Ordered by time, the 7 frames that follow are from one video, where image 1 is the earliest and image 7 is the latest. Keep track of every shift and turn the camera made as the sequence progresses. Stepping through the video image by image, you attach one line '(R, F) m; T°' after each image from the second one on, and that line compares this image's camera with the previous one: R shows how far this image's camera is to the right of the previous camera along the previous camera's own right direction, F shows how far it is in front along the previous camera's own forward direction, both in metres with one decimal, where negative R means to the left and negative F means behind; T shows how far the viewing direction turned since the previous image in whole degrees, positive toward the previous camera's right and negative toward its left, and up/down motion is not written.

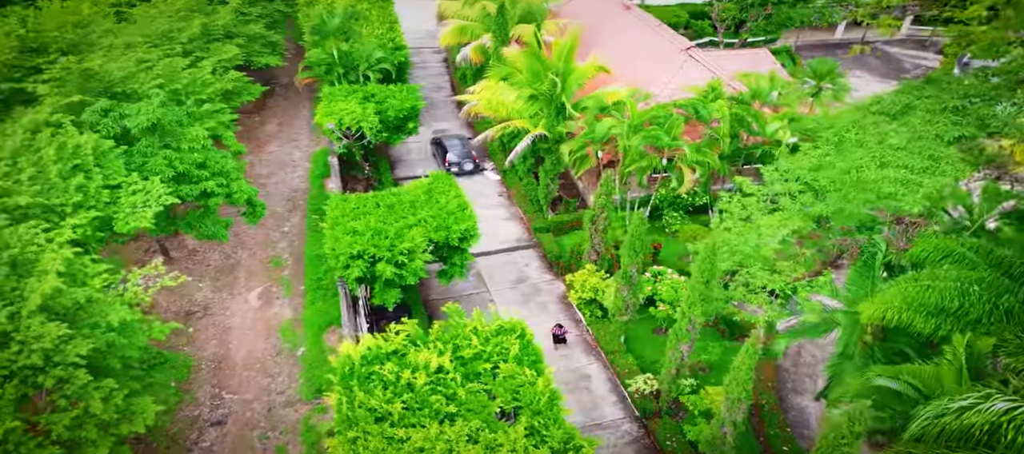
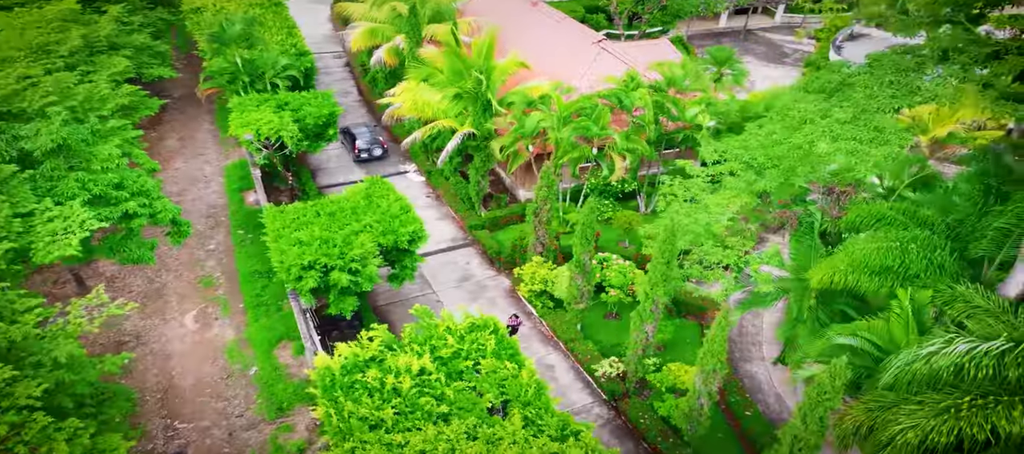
(-1.2, 0.0) m; +8°
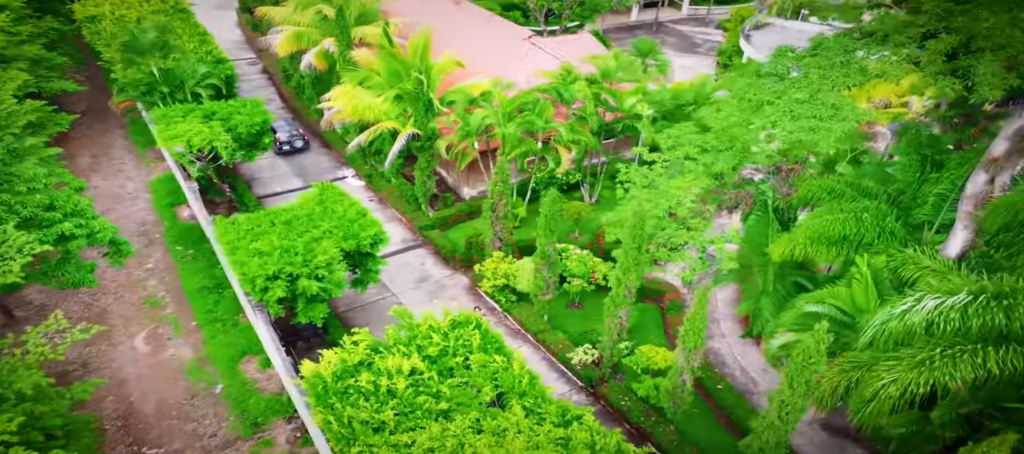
(-1.1, -0.1) m; +7°
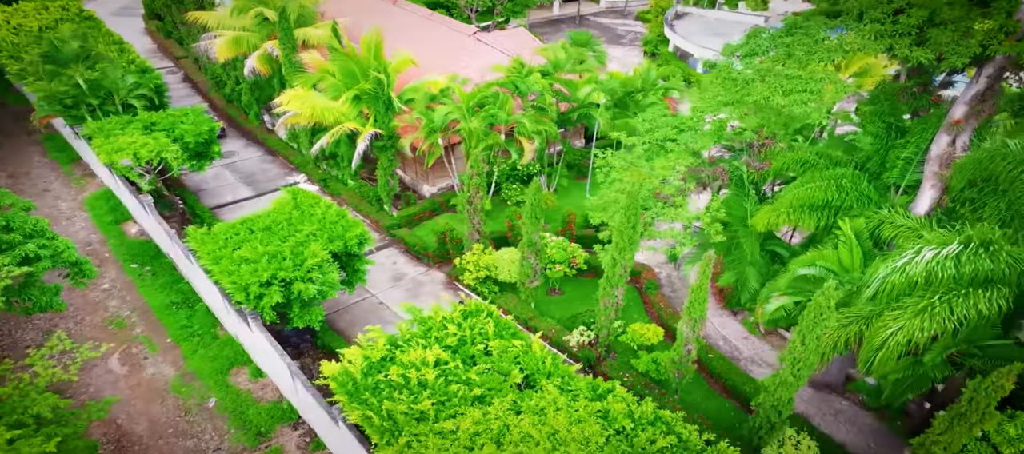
(-1.6, -0.1) m; +6°
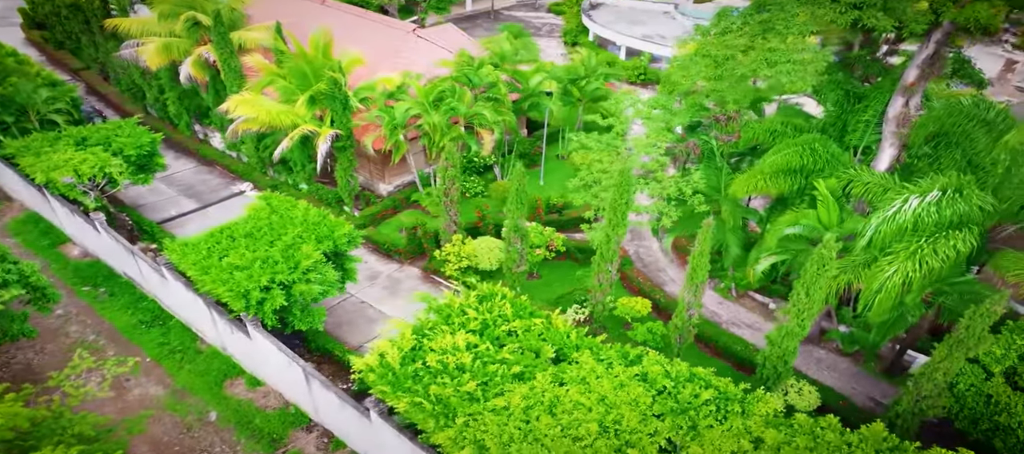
(-1.9, -0.2) m; +7°
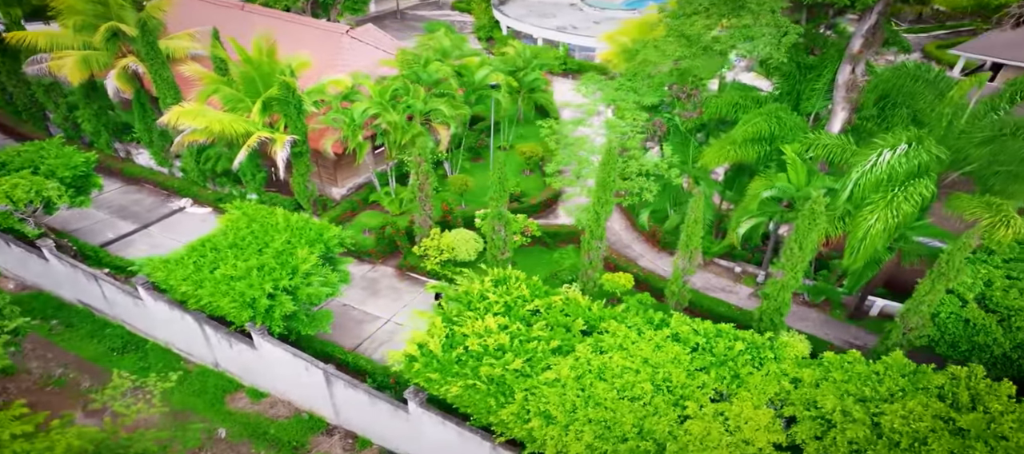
(-2.1, -0.2) m; +8°
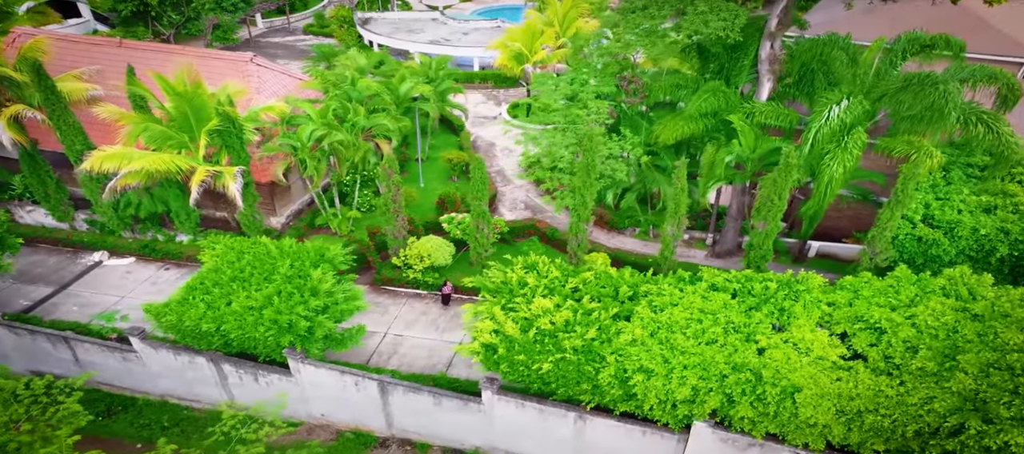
(-3.6, -0.4) m; +12°
